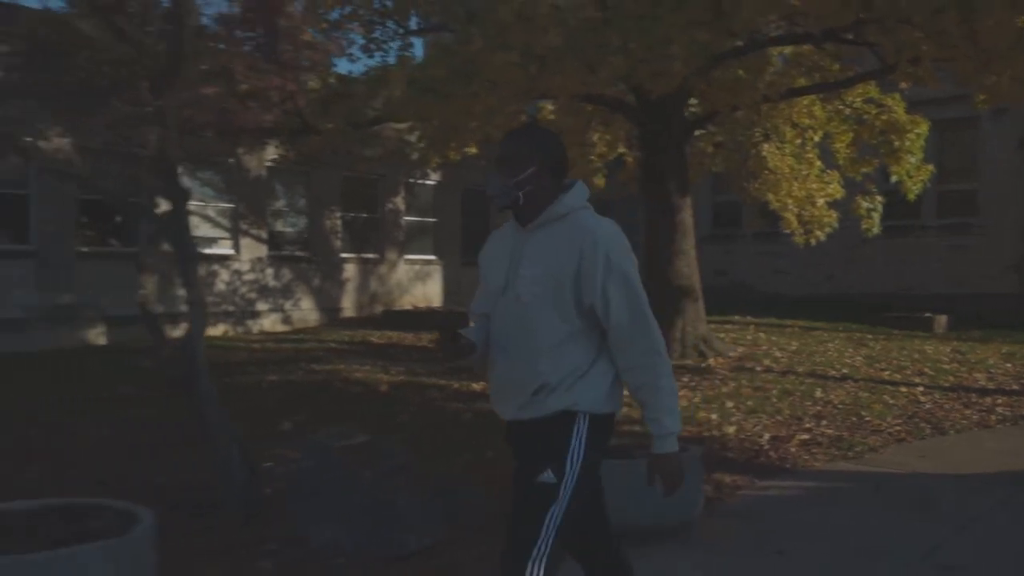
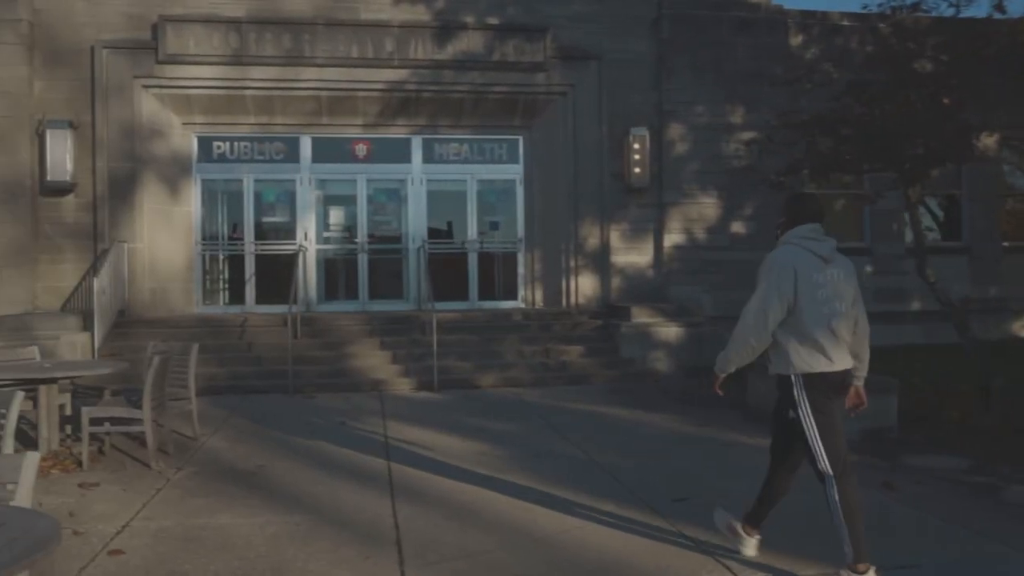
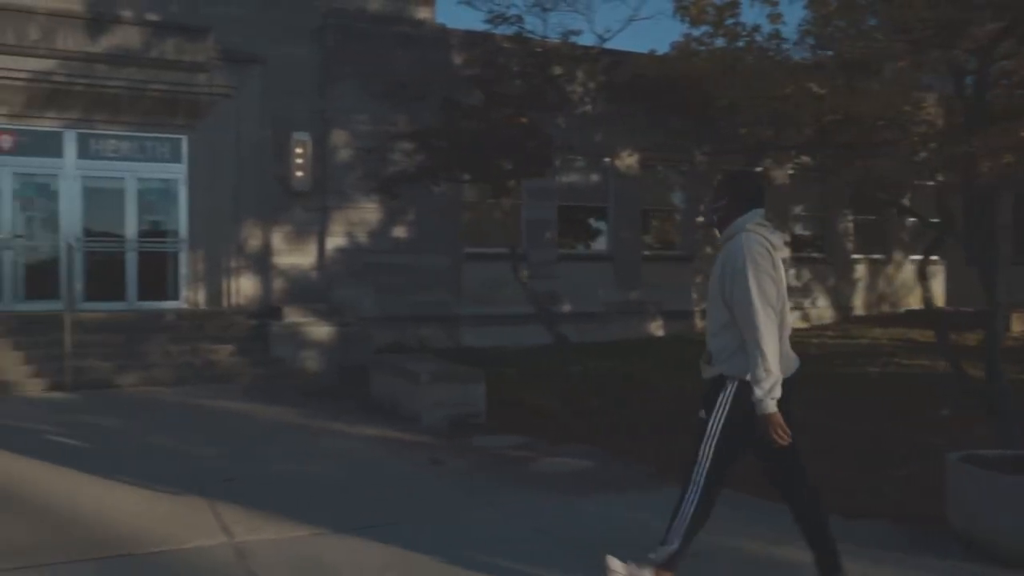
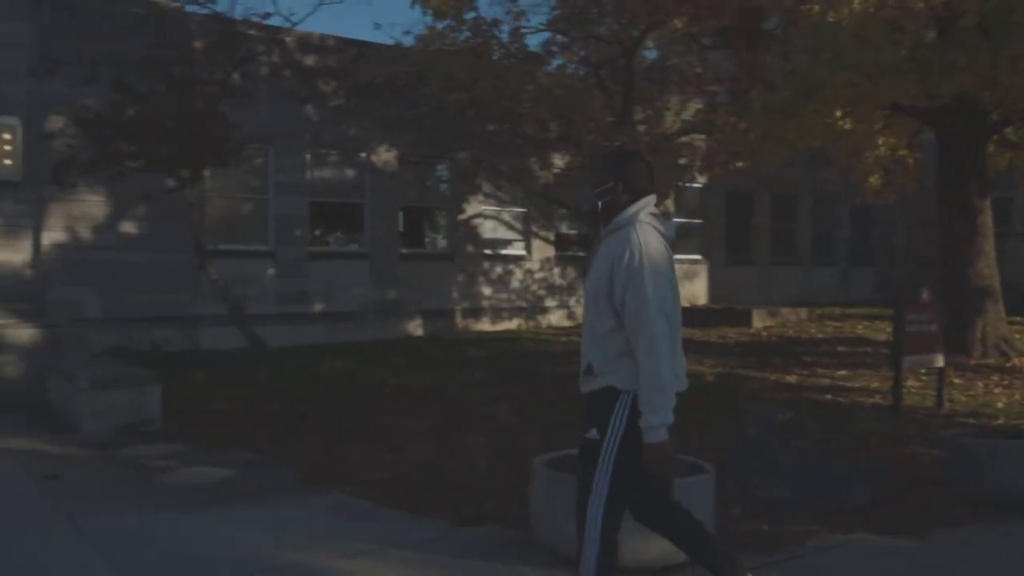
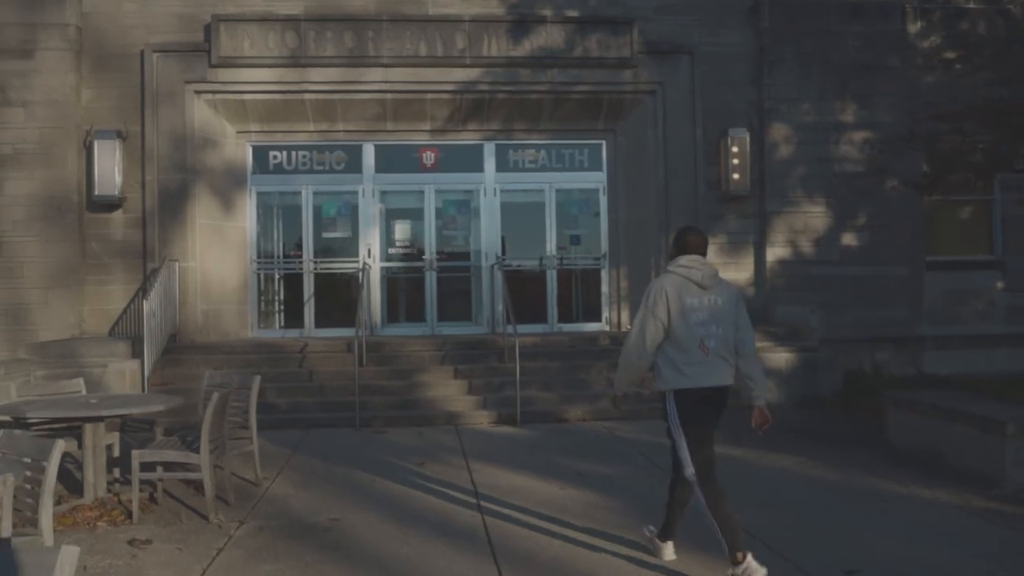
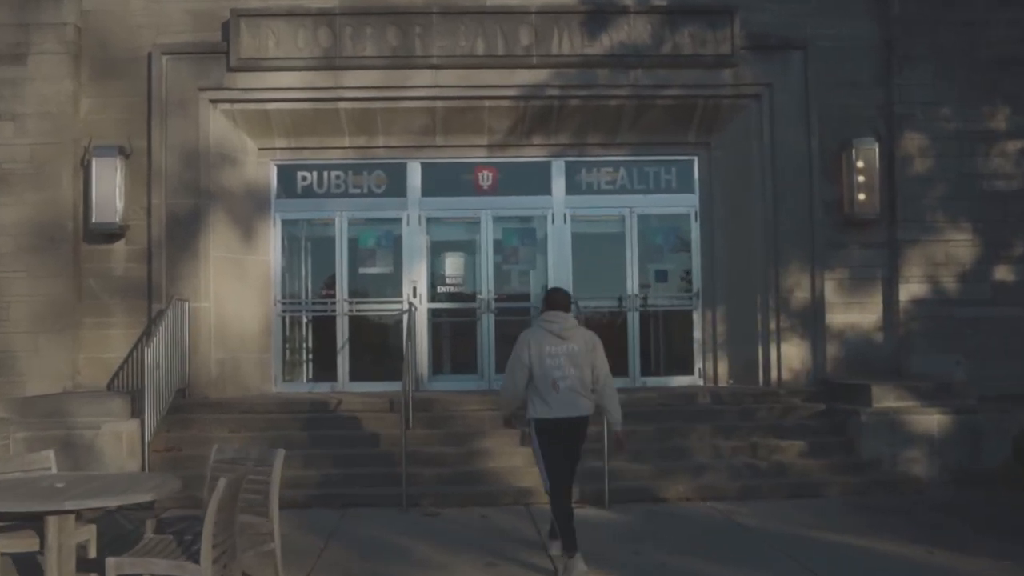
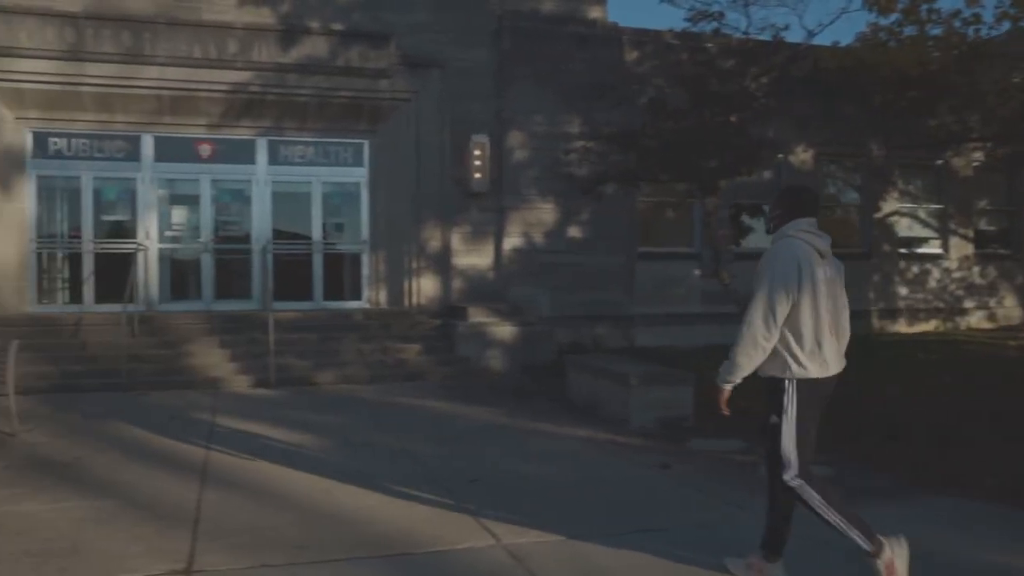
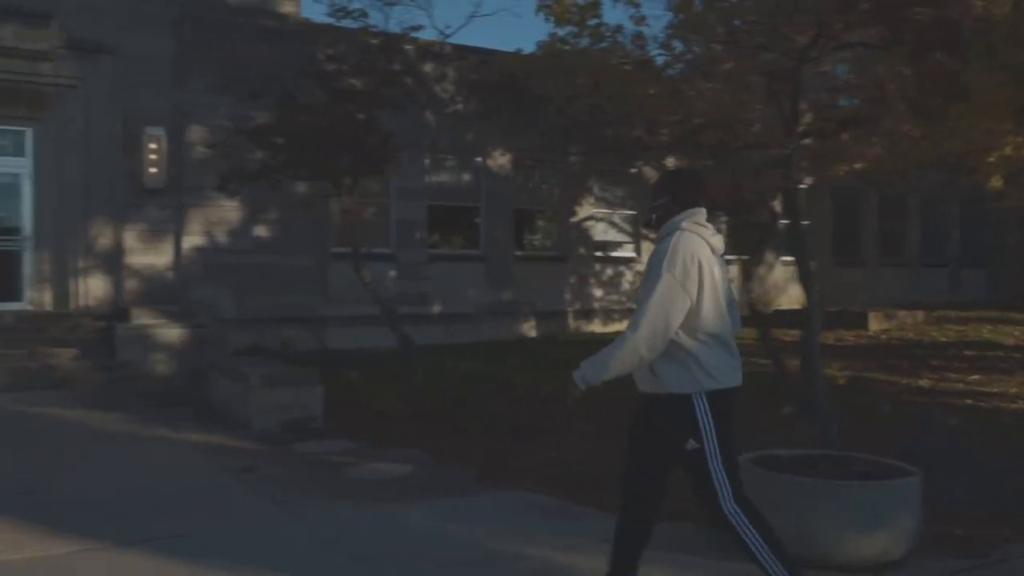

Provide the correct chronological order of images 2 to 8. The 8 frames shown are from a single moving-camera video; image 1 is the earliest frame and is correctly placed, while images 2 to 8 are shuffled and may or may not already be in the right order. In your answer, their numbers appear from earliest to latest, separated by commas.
4, 8, 3, 7, 2, 5, 6
